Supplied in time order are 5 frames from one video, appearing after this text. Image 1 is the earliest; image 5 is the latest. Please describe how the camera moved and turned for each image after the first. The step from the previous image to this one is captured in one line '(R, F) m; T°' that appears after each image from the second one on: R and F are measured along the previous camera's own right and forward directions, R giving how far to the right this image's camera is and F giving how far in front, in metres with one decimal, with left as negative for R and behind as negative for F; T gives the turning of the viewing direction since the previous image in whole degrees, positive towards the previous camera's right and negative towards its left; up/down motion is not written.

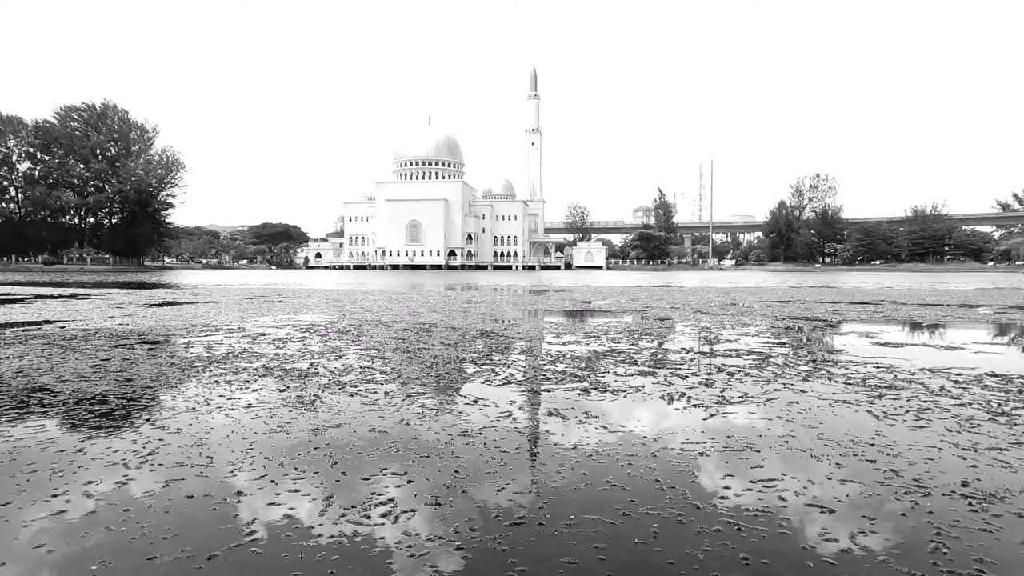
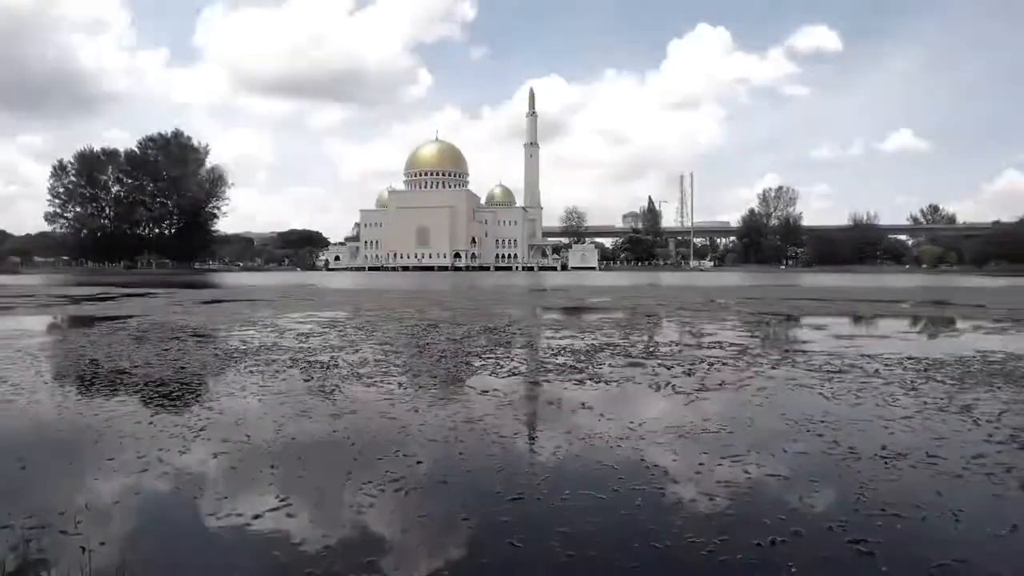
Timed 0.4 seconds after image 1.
(+0.1, -0.7) m; -1°
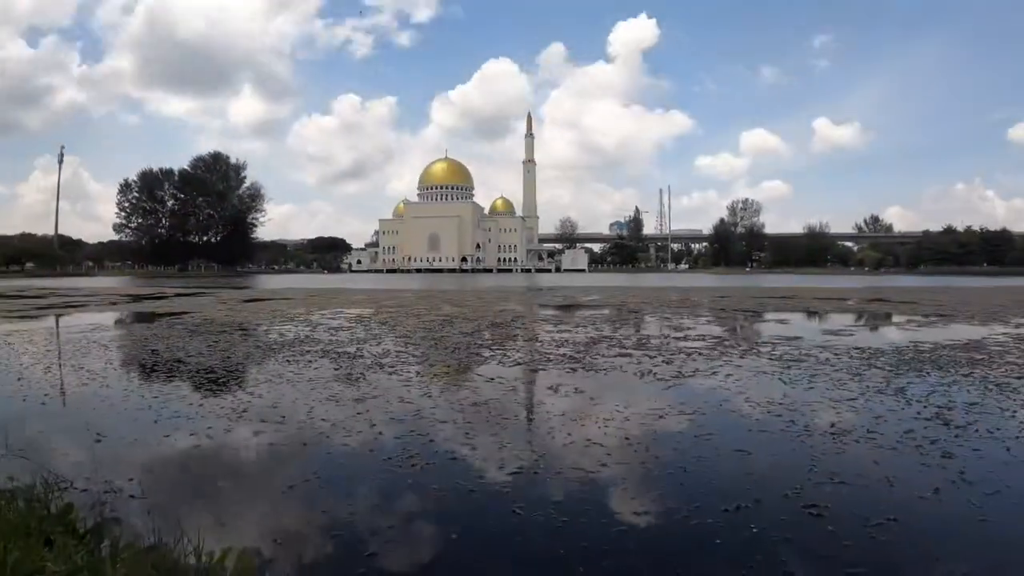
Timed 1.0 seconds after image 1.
(+0.1, -1.0) m; 0°
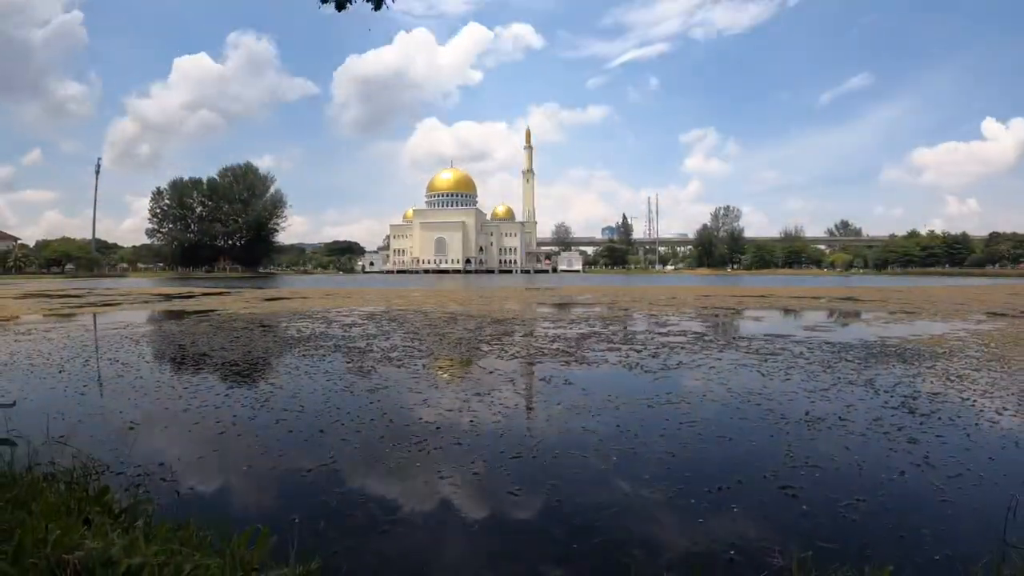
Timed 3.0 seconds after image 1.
(0.0, -0.6) m; 0°
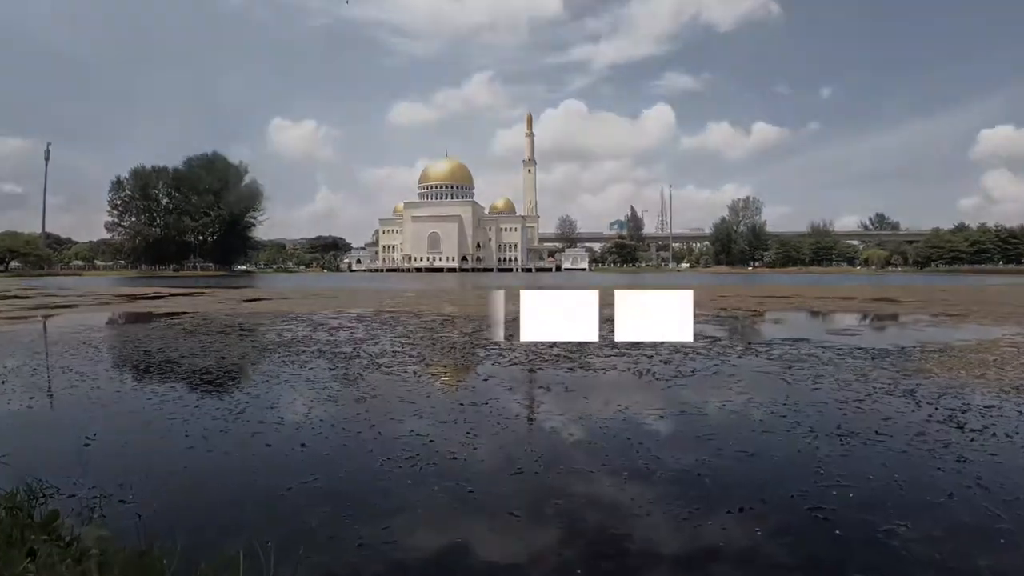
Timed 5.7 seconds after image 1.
(0.0, +0.7) m; 0°
